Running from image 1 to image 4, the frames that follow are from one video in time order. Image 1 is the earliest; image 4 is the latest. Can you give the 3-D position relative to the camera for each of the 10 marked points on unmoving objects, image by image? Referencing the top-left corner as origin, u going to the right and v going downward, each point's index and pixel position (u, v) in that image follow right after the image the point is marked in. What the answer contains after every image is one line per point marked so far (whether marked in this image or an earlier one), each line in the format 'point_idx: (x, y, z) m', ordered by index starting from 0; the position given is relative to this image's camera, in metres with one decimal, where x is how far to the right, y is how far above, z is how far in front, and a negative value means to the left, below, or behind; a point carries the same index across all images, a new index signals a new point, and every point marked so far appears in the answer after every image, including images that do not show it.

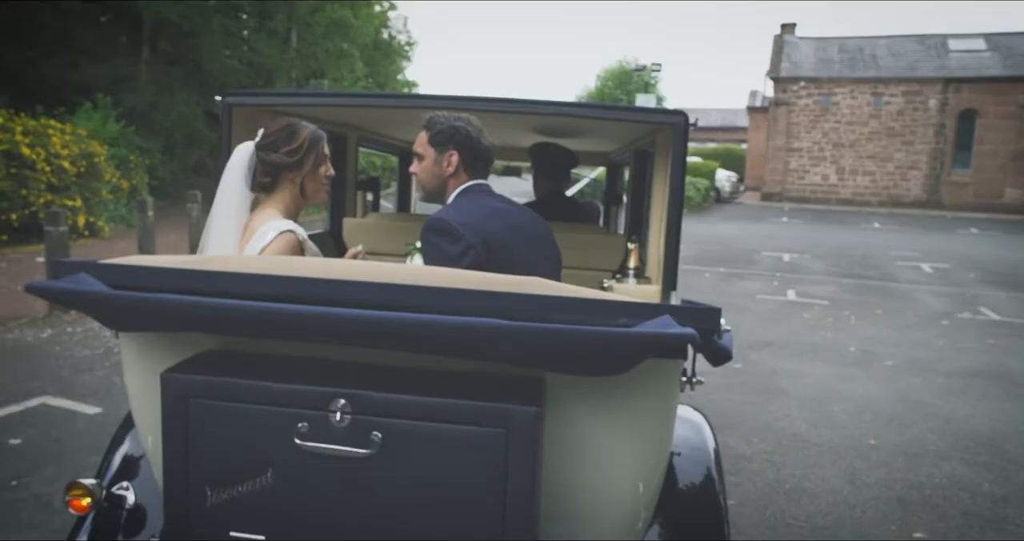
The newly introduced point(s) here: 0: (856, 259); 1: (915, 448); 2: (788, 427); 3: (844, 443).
0: (+6.4, +0.2, +16.9) m
1: (+2.4, -1.1, +5.4) m
2: (+1.7, -1.0, +5.6) m
3: (+2.0, -1.0, +5.4) m
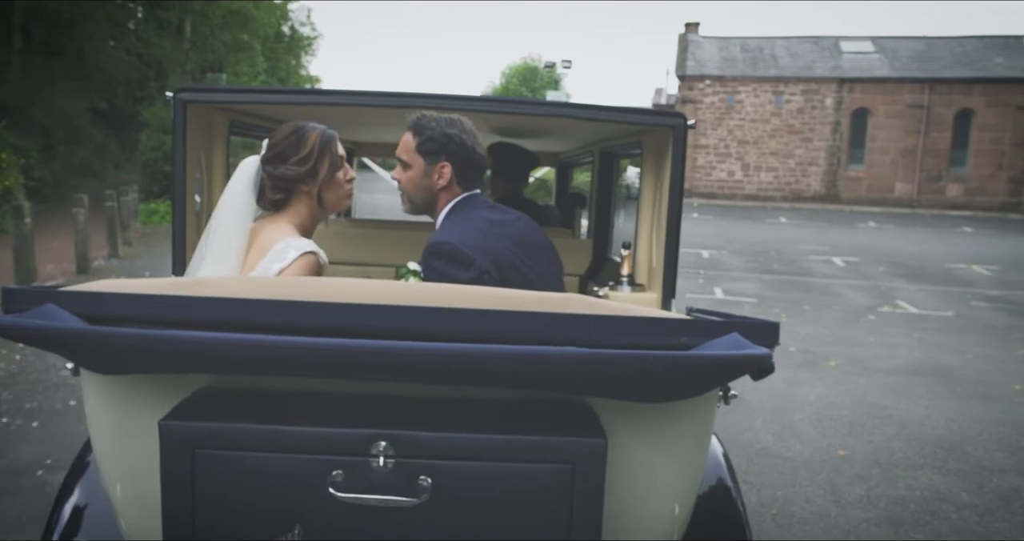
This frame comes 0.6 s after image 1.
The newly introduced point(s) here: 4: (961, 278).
0: (+4.9, +0.3, +17.0) m
1: (+2.1, -1.1, +5.2) m
2: (+1.4, -1.0, +5.3) m
3: (+1.7, -1.0, +5.2) m
4: (+7.6, -0.1, +15.3) m
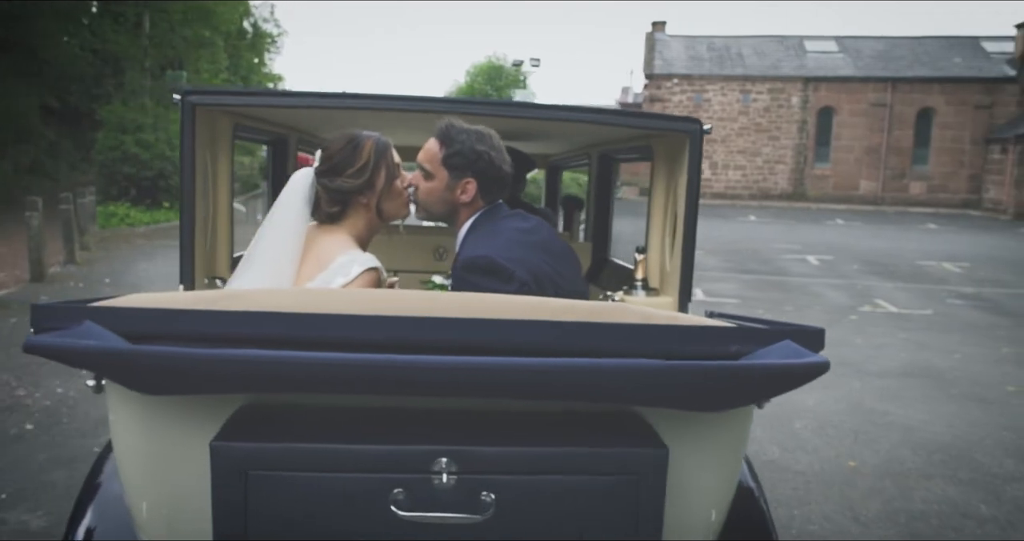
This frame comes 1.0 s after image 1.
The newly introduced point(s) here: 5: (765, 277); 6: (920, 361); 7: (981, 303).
0: (+4.3, +0.3, +16.9) m
1: (+2.1, -1.1, +4.9) m
2: (+1.4, -1.0, +5.0) m
3: (+1.7, -1.0, +4.9) m
4: (+7.2, -0.1, +15.3) m
5: (+3.9, -0.1, +14.0) m
6: (+3.7, -0.8, +8.2) m
7: (+6.6, -0.4, +12.7) m
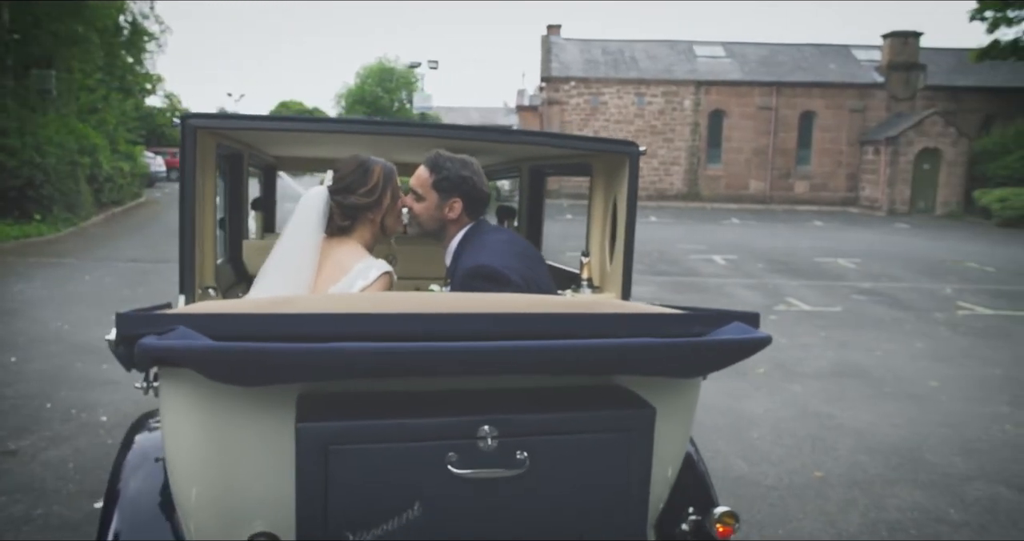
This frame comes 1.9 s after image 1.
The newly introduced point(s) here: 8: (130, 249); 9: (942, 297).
0: (+2.7, +0.3, +17.1) m
1: (+1.9, -1.1, +5.0) m
2: (+1.2, -1.1, +5.0) m
3: (+1.5, -1.1, +4.9) m
4: (+5.7, -0.1, +15.9) m
5: (+2.6, -0.1, +14.2) m
6: (+3.1, -0.8, +8.4) m
7: (+5.4, -0.4, +13.3) m
8: (-7.2, +0.4, +17.3) m
9: (+6.3, -0.4, +13.2) m
